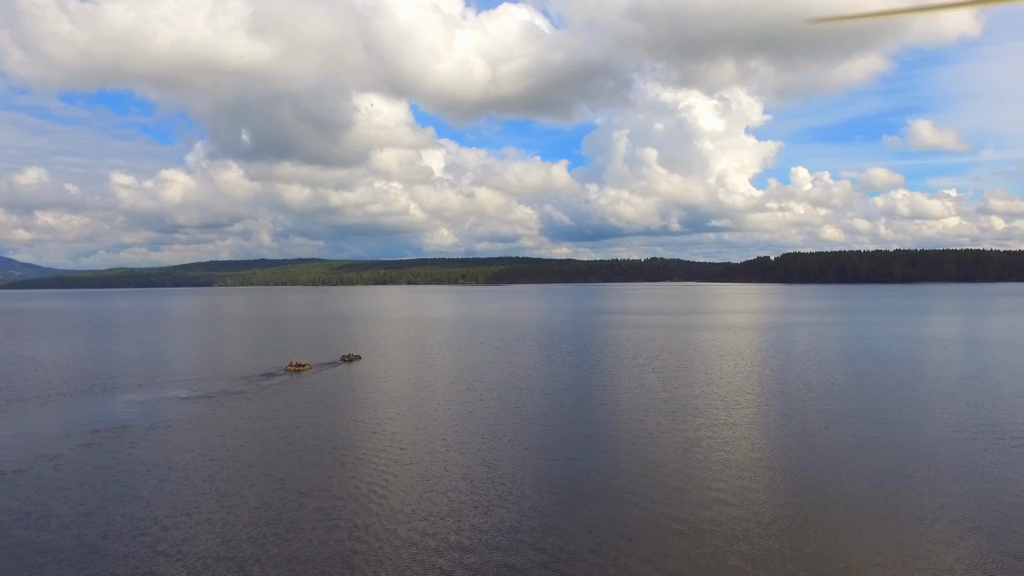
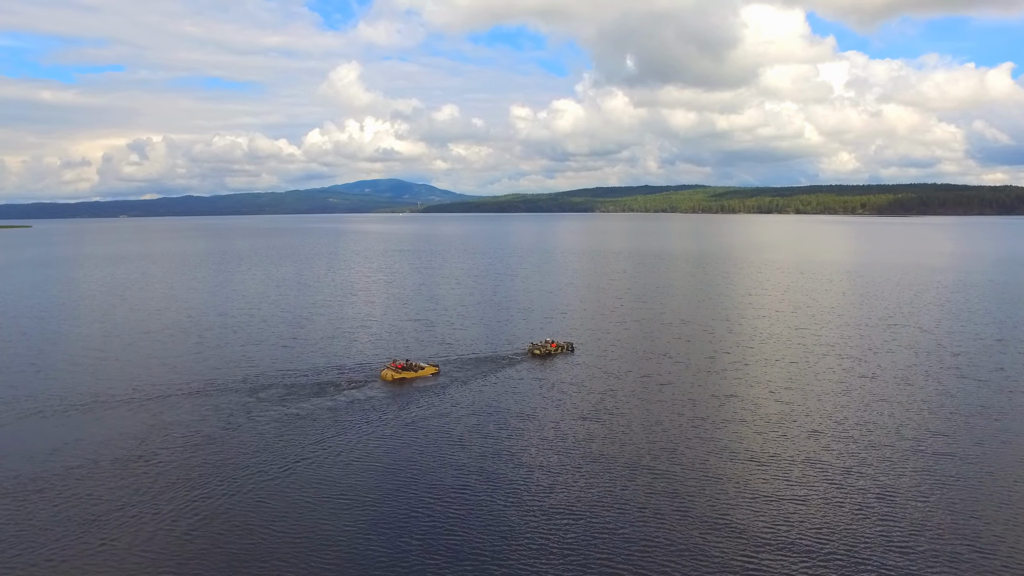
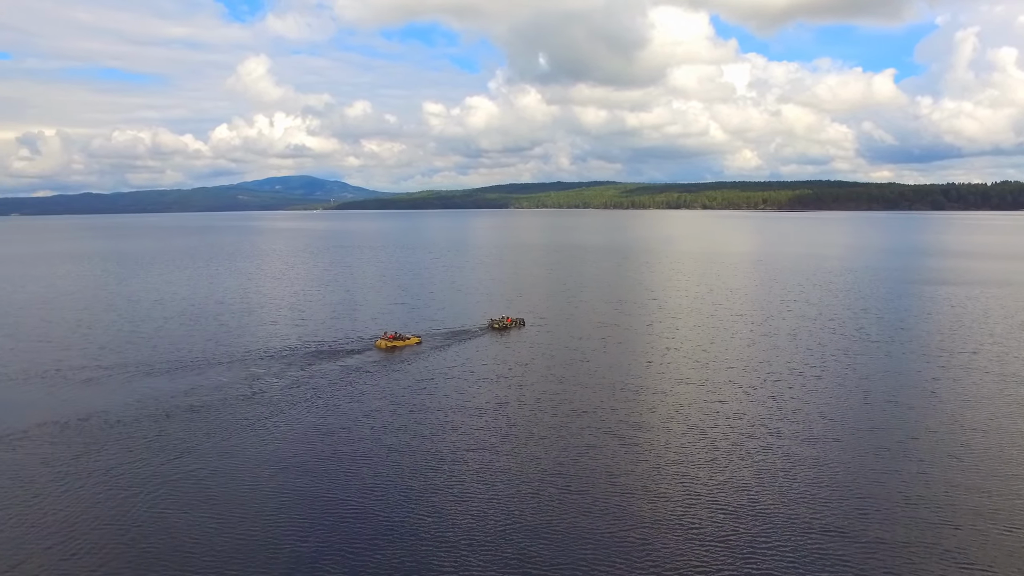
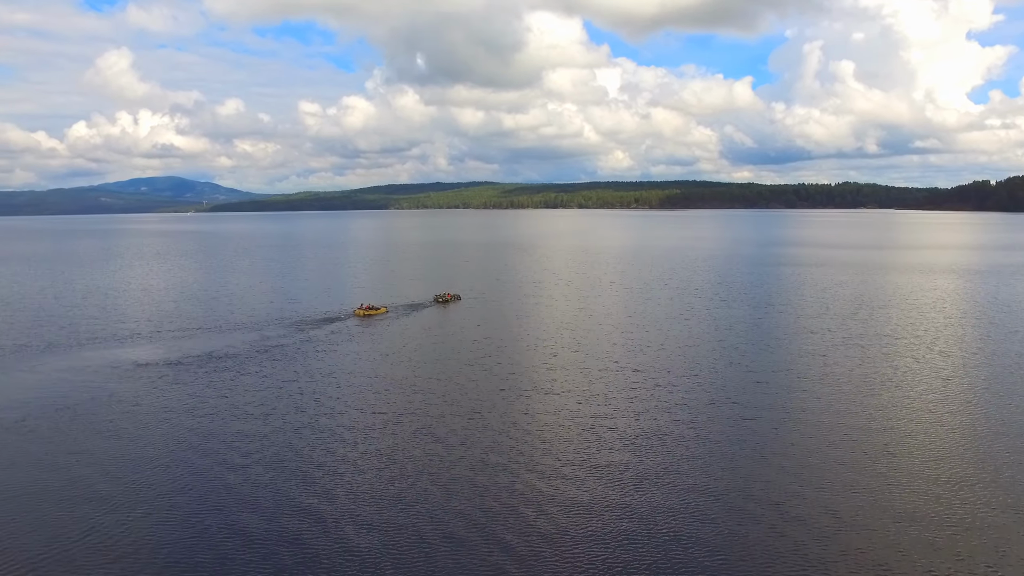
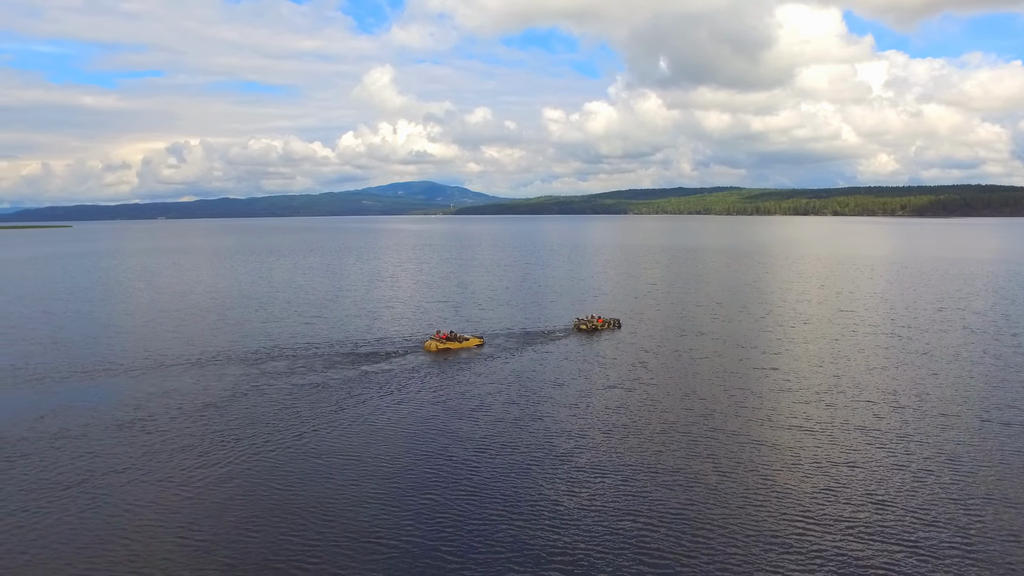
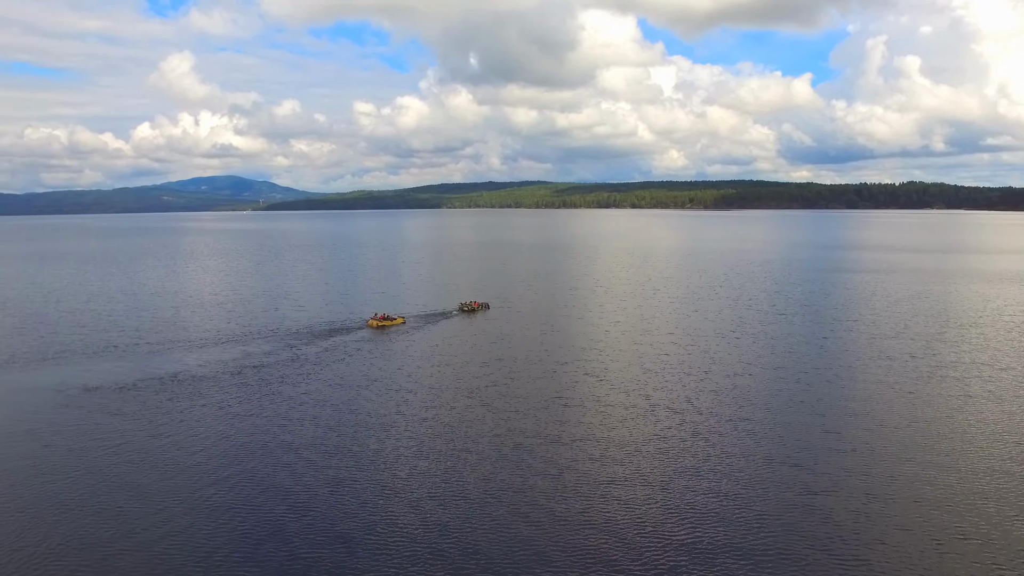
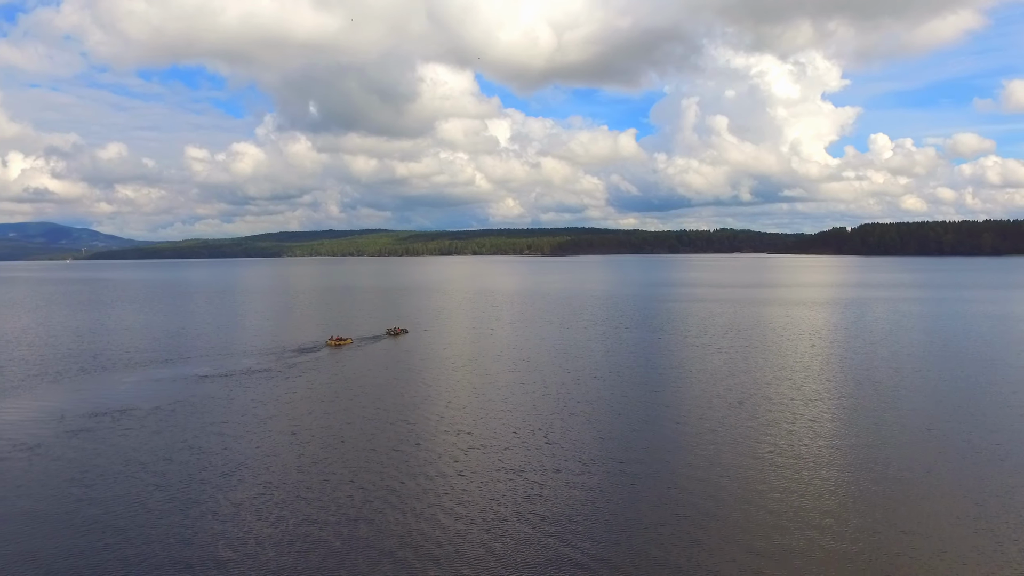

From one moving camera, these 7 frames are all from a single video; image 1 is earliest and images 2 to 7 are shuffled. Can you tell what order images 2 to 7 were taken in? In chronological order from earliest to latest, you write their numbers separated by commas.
7, 4, 6, 3, 2, 5
